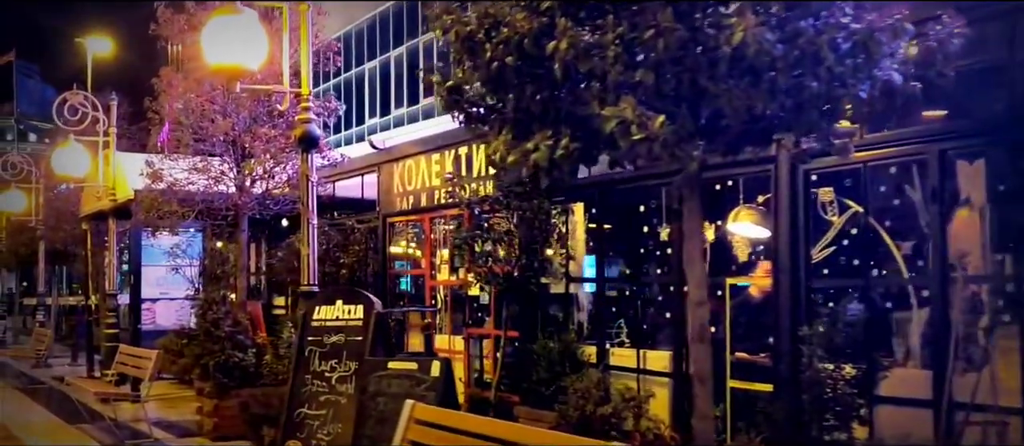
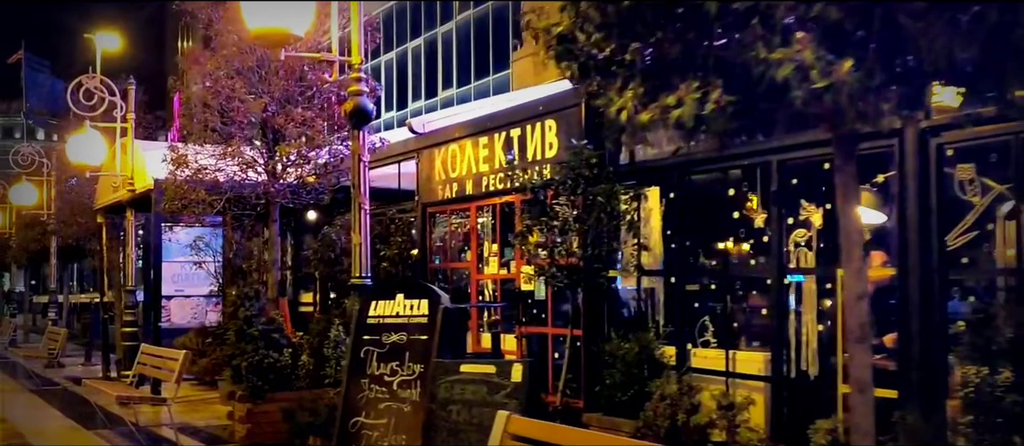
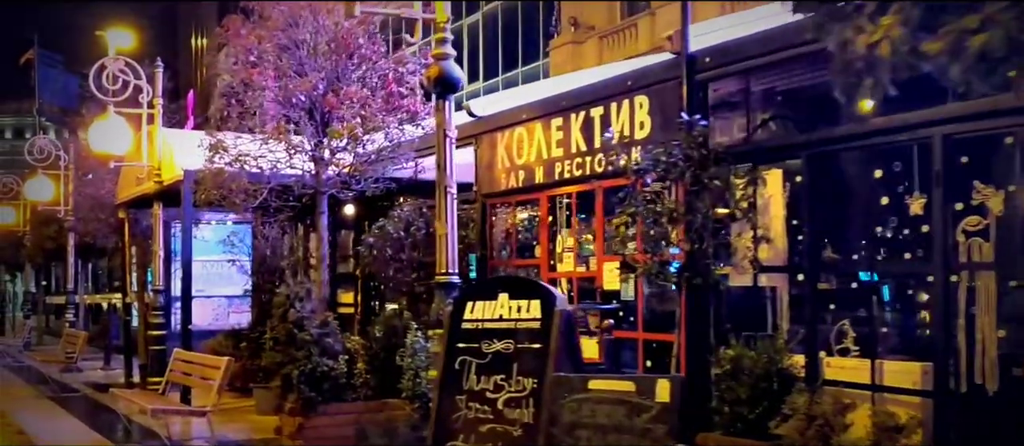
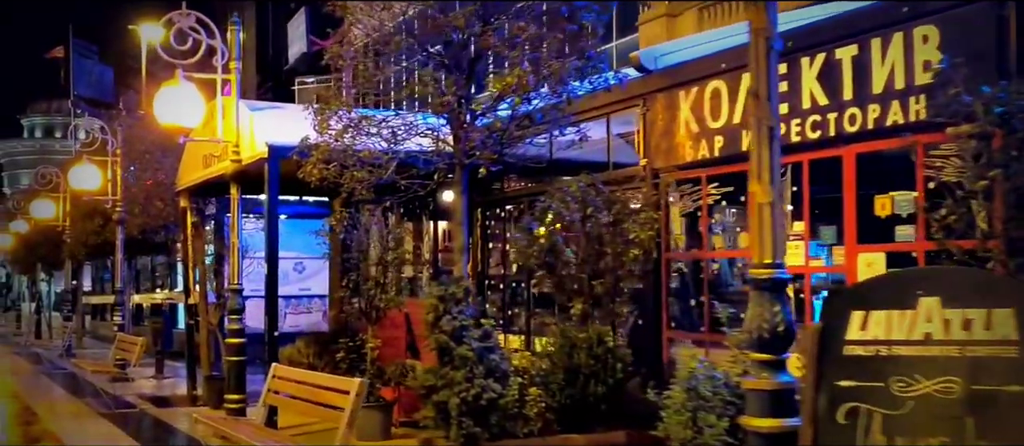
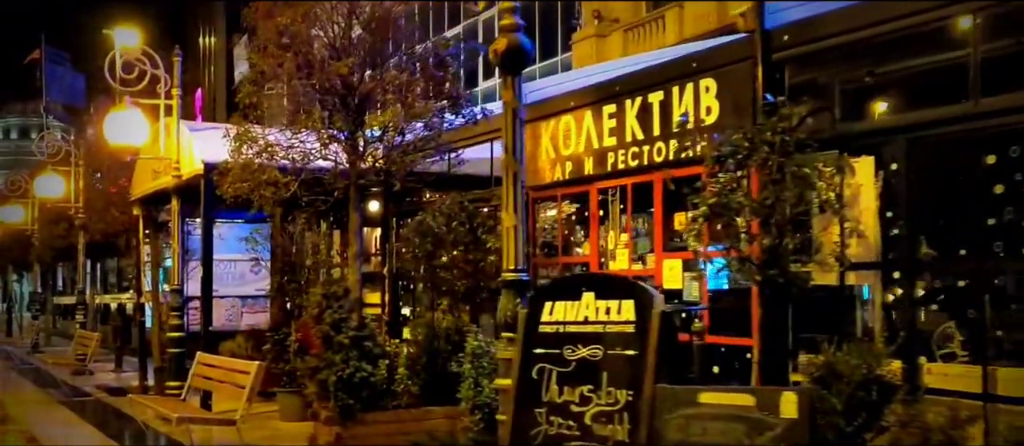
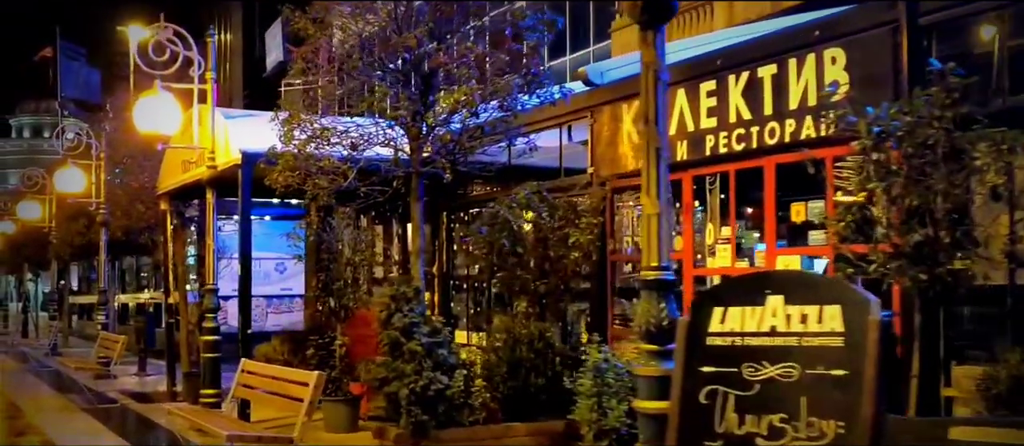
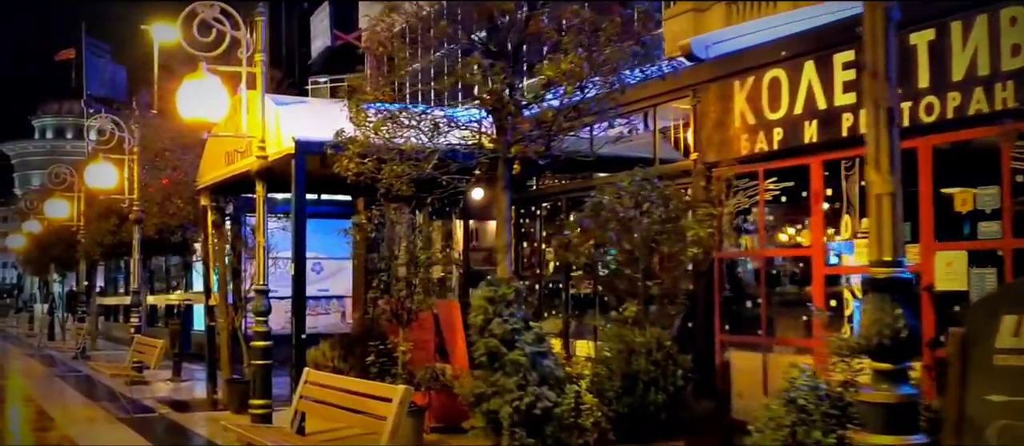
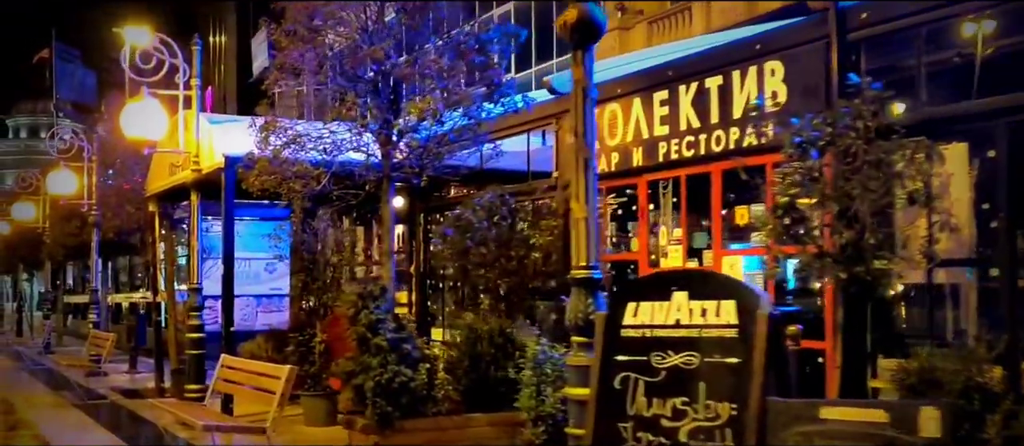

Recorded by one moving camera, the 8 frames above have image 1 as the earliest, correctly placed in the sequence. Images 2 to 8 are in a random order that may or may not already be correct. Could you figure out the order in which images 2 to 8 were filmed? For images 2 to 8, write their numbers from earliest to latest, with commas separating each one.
2, 3, 5, 8, 6, 4, 7
